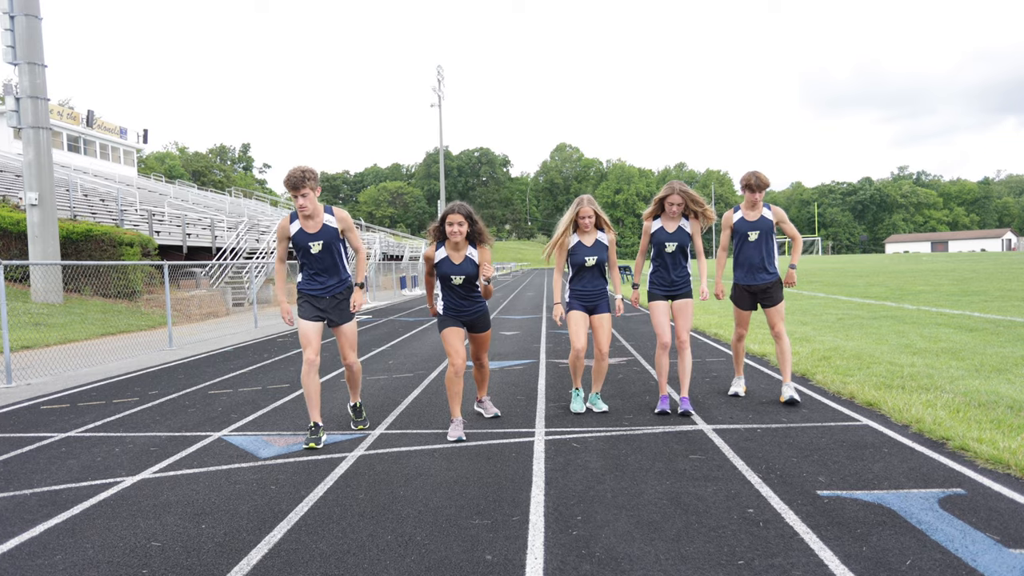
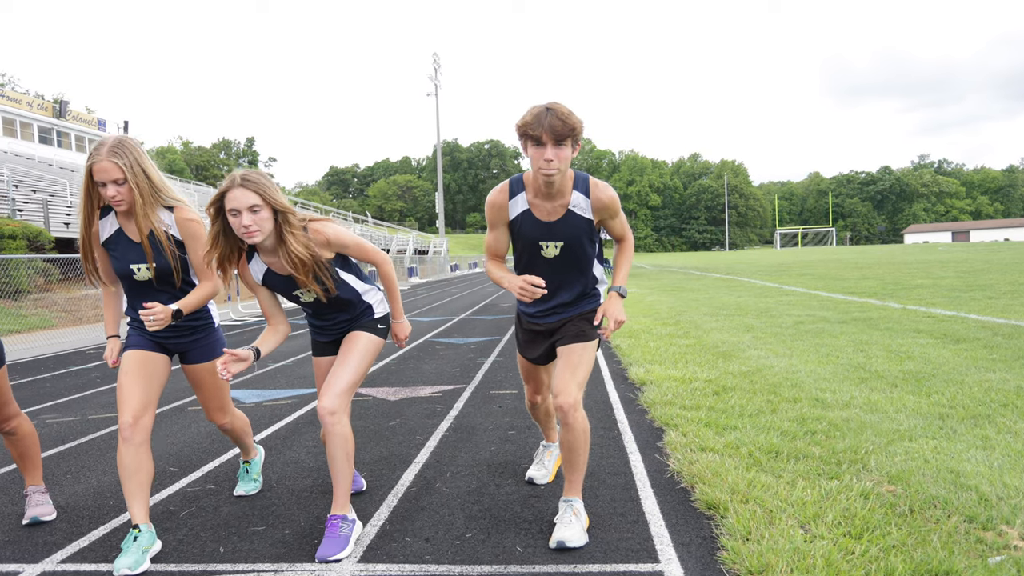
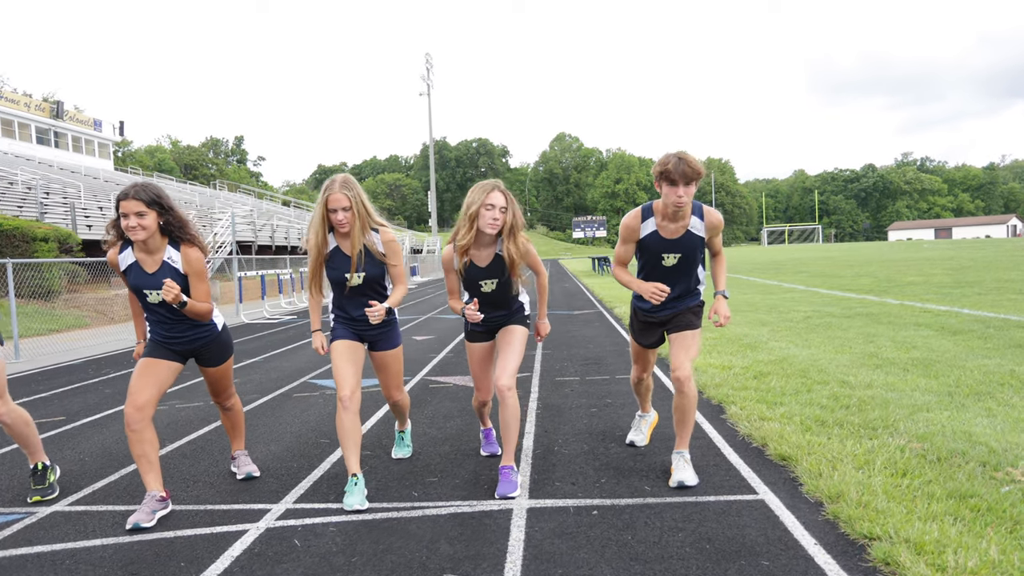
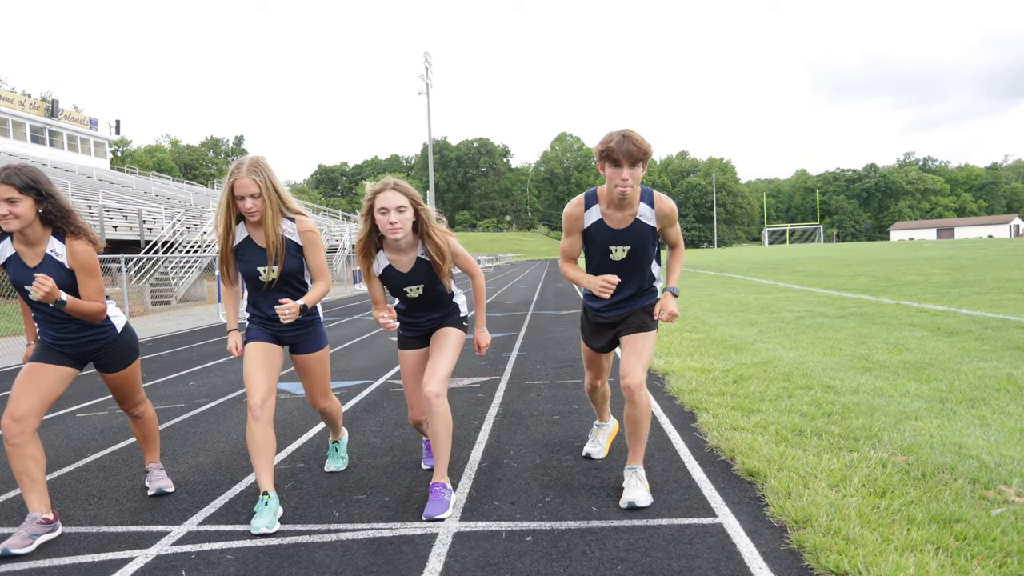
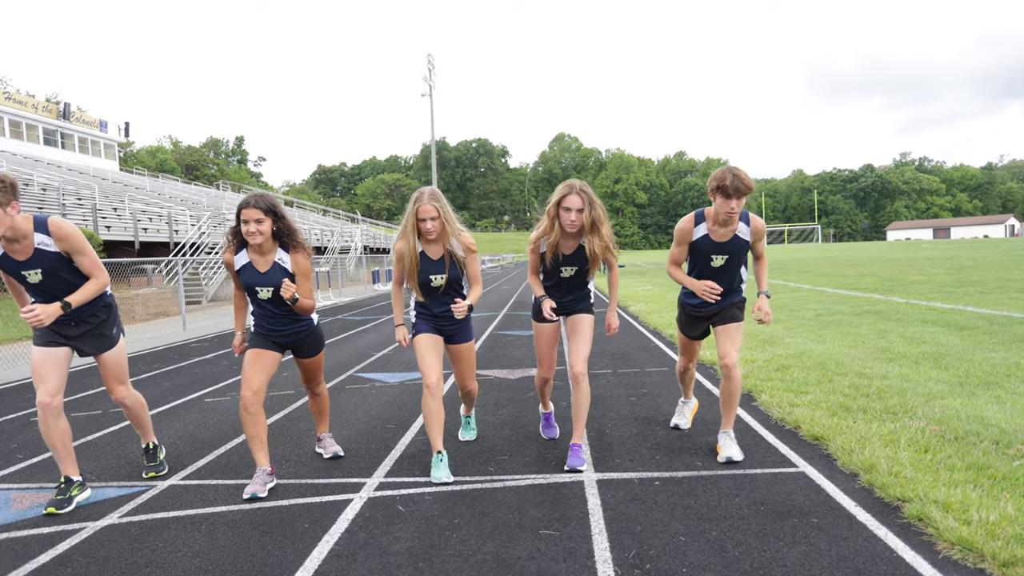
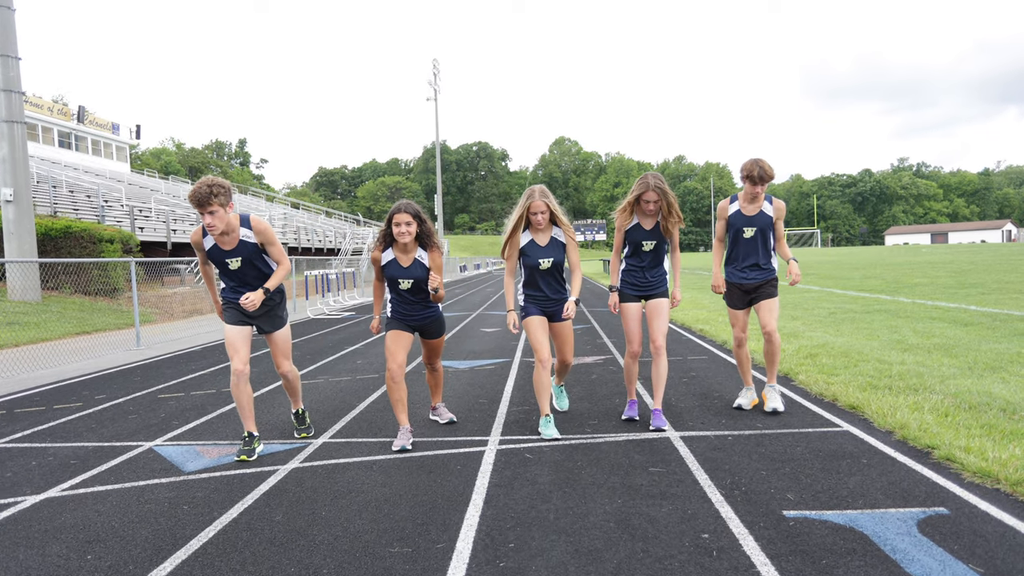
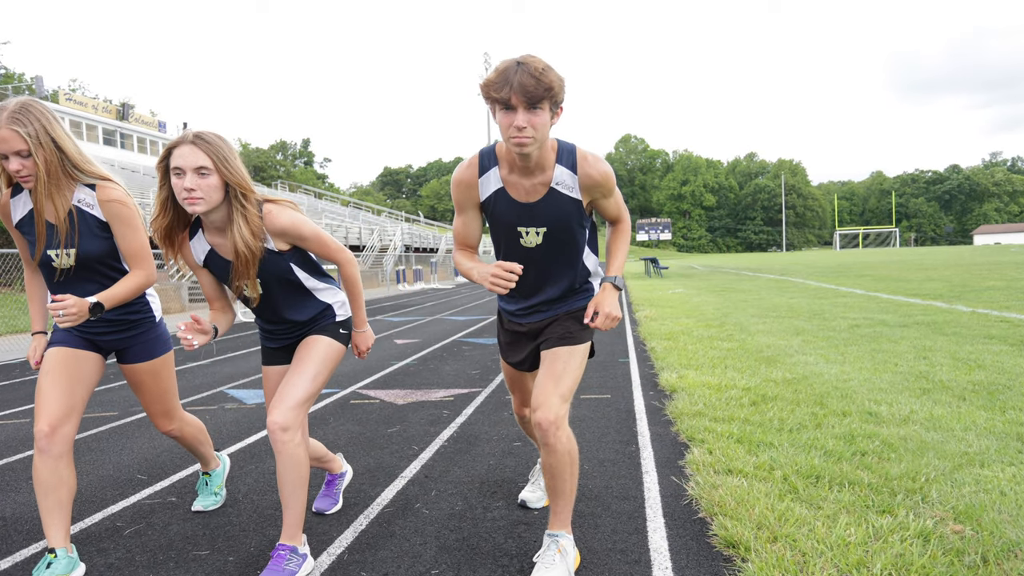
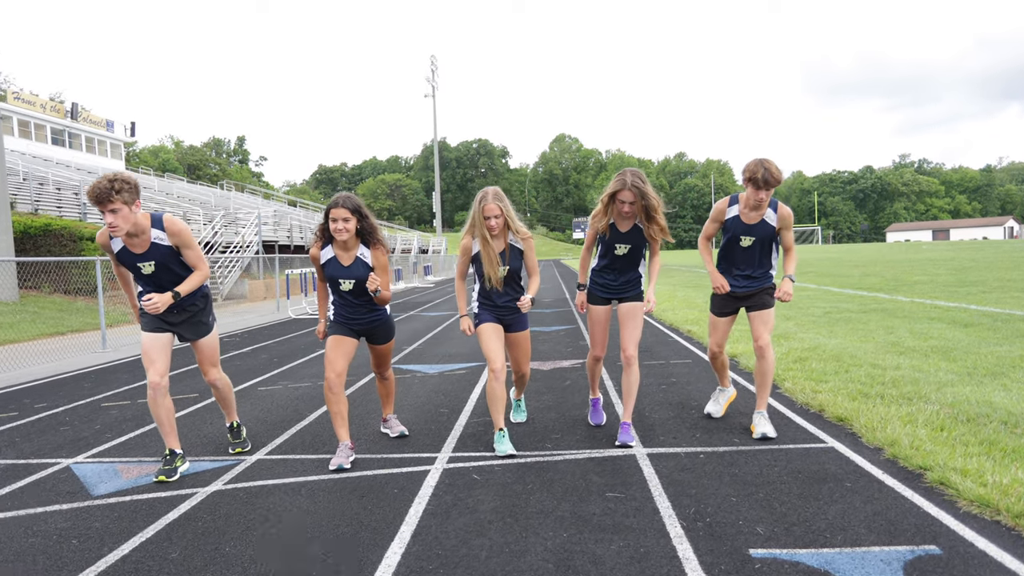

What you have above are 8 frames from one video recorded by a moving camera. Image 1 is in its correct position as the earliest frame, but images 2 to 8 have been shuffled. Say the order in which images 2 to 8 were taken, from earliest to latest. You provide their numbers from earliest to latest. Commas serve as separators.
6, 8, 5, 3, 4, 2, 7
